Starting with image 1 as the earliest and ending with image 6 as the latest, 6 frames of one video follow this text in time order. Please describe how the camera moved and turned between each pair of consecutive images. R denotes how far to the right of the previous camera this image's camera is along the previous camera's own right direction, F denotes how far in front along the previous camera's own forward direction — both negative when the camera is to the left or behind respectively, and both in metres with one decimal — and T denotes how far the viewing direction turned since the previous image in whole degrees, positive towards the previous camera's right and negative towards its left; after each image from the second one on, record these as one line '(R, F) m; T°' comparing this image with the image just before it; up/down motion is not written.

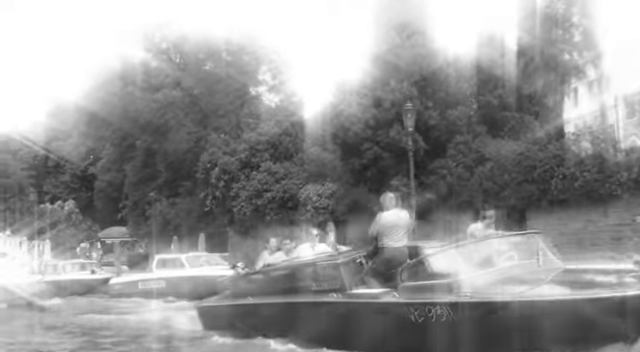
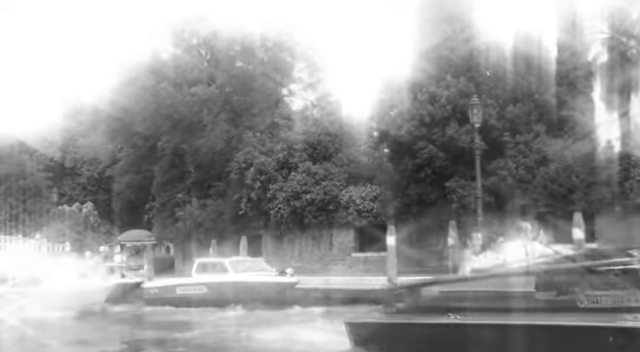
(-1.0, +1.0) m; -1°
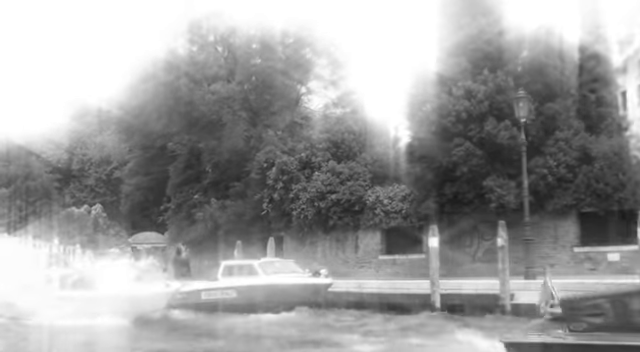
(-0.6, +0.7) m; 0°
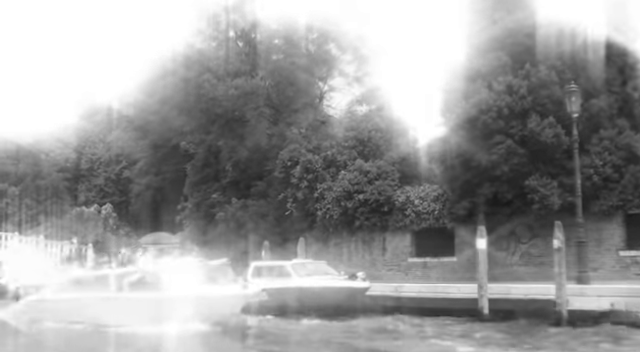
(-0.6, +0.6) m; 0°
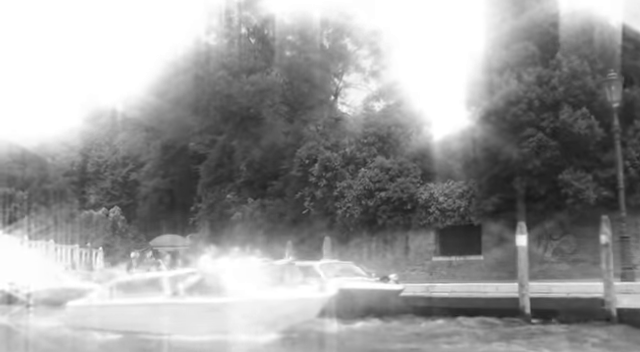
(-0.5, +0.5) m; 0°
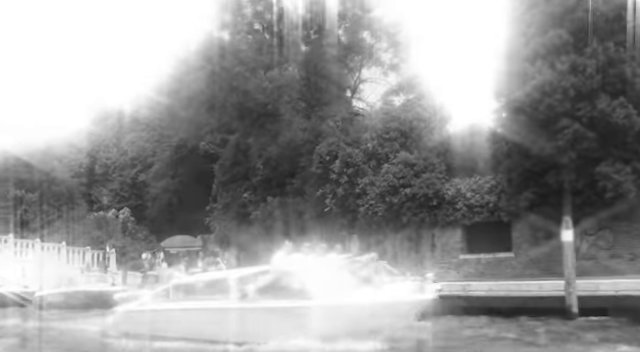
(-0.5, +0.5) m; 0°
